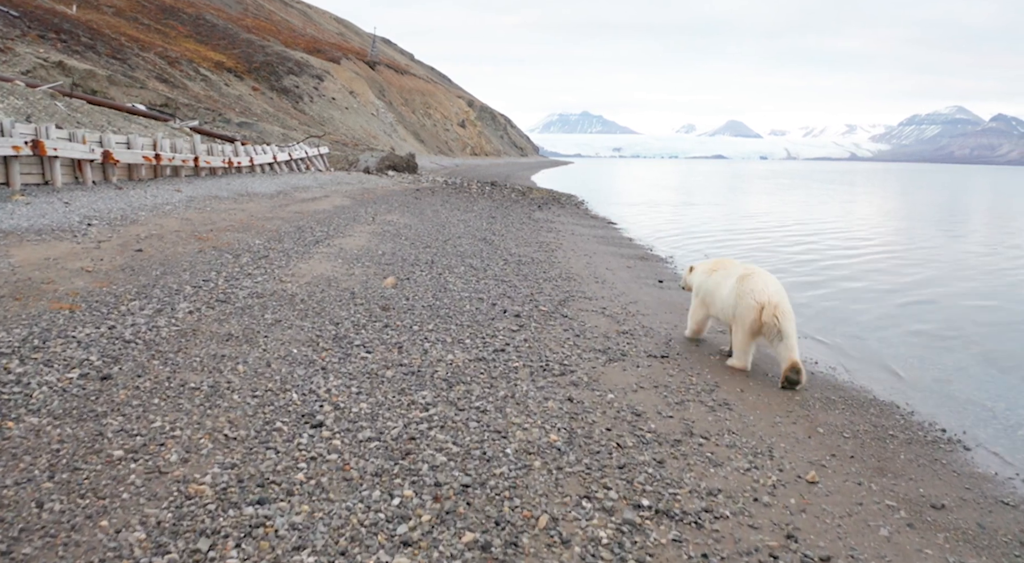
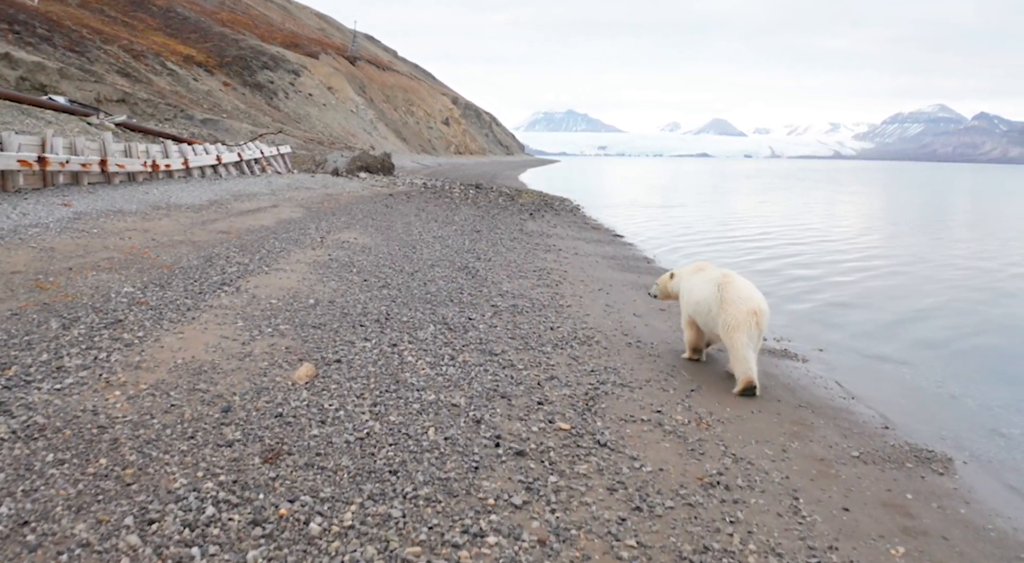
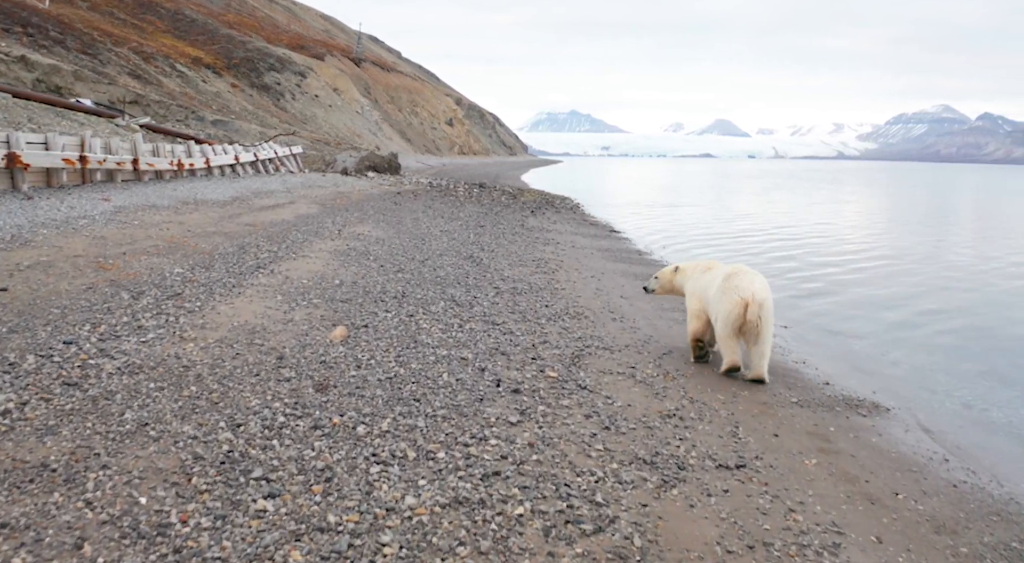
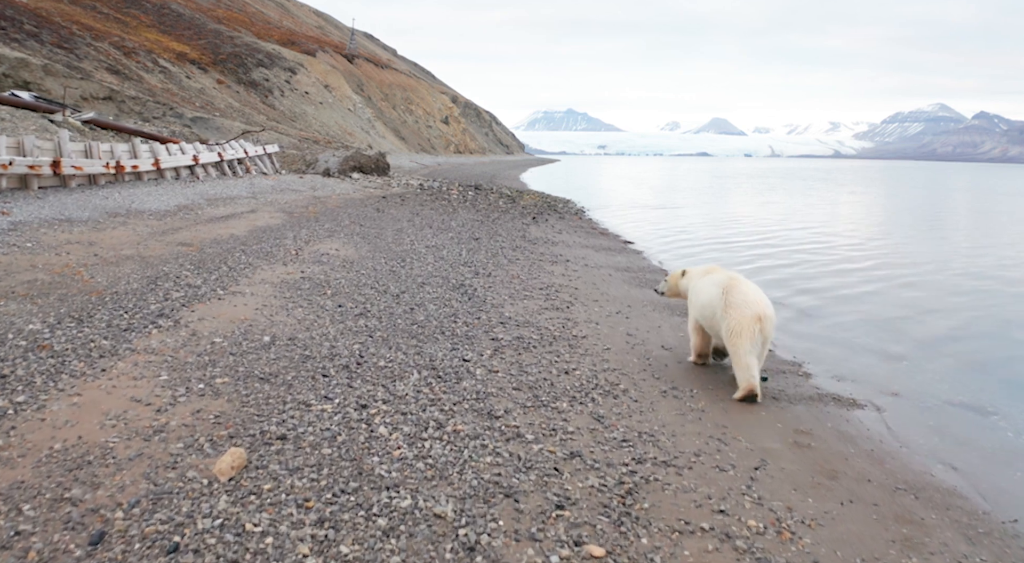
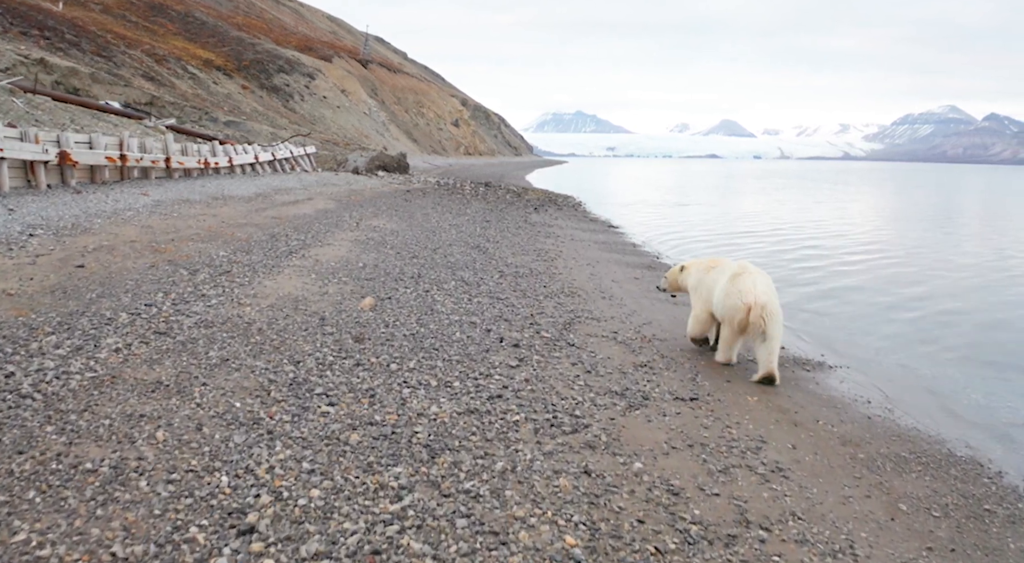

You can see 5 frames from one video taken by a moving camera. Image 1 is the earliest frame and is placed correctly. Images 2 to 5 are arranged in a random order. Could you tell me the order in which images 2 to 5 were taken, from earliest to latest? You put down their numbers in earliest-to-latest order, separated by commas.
5, 3, 2, 4
